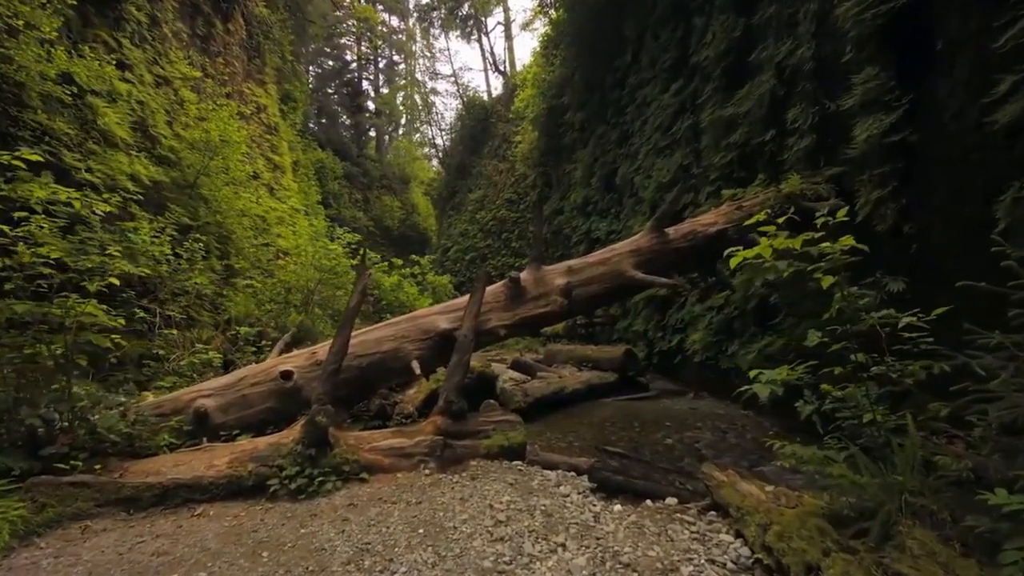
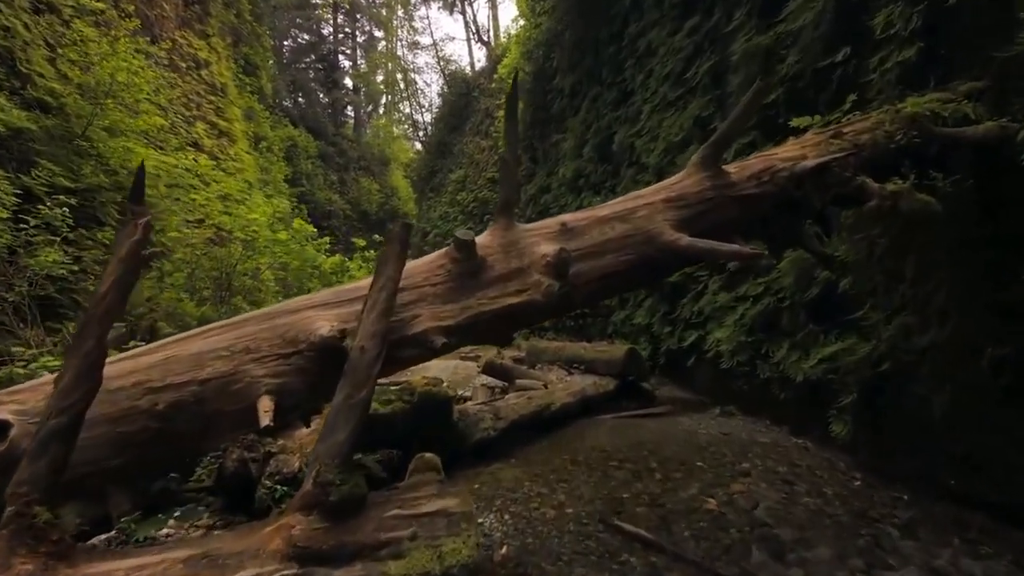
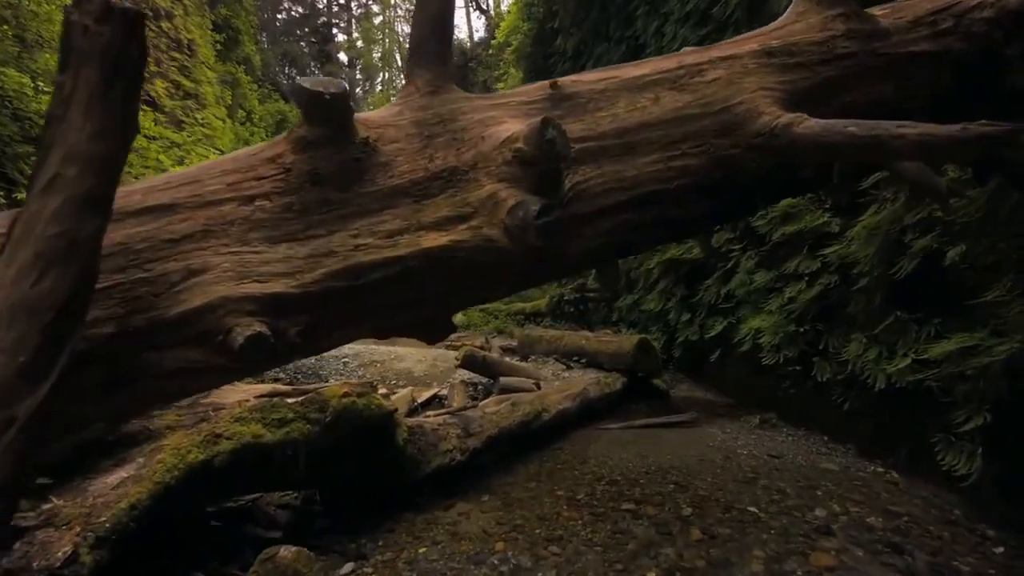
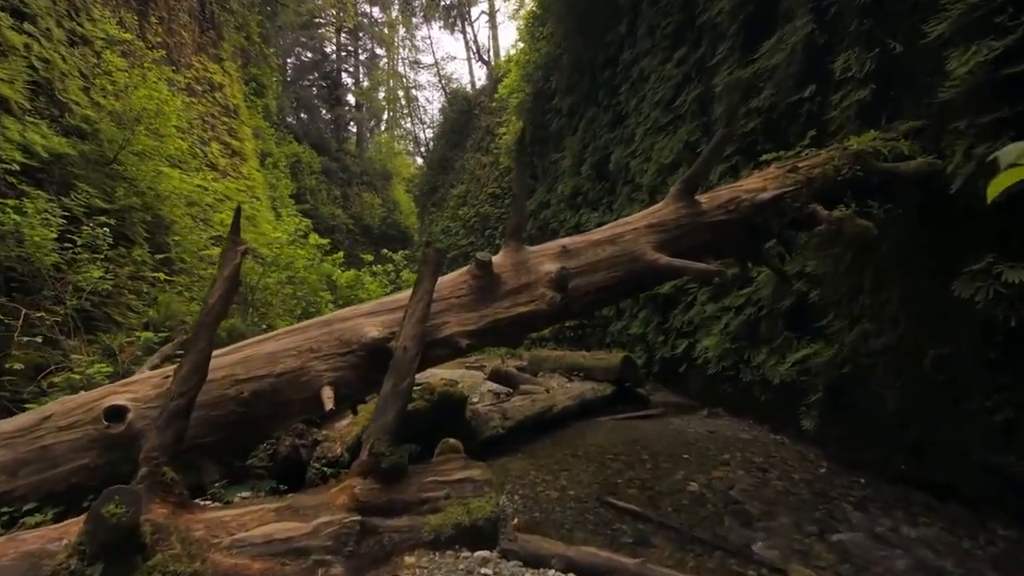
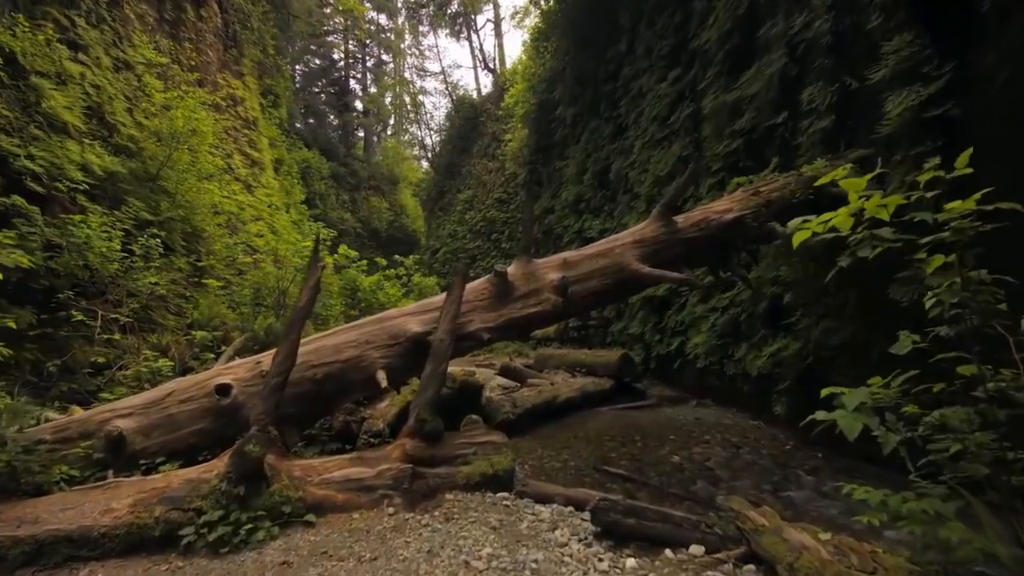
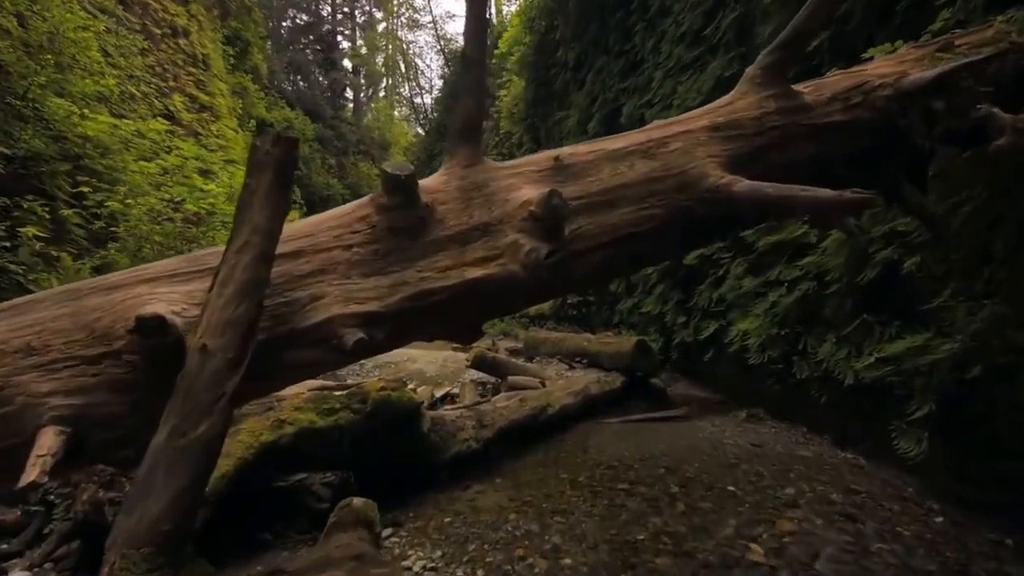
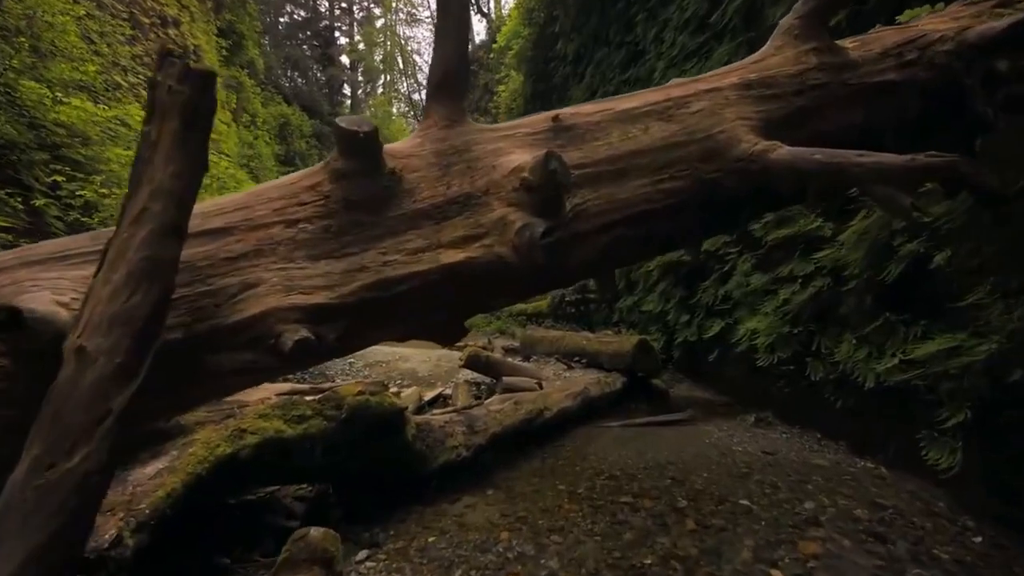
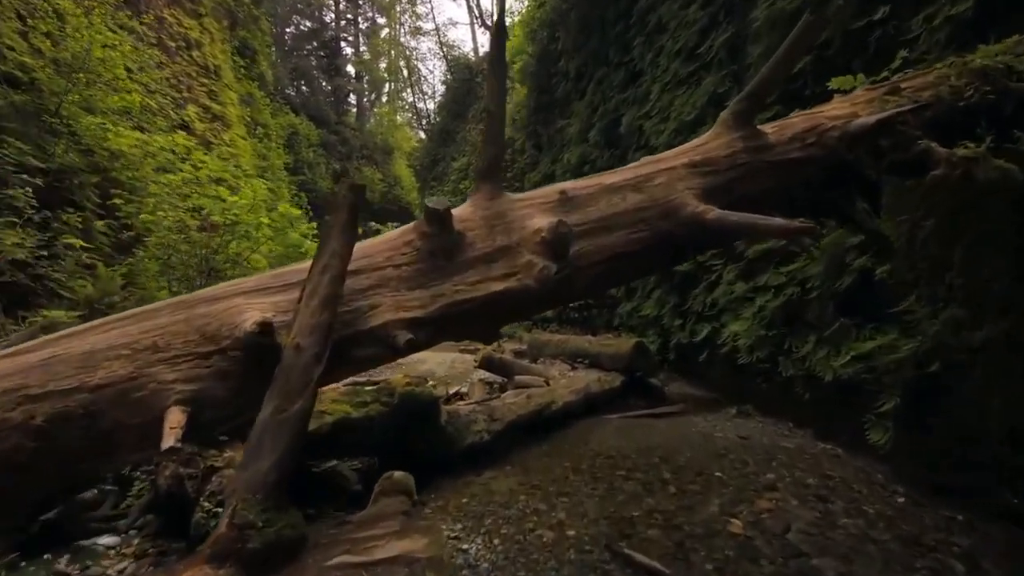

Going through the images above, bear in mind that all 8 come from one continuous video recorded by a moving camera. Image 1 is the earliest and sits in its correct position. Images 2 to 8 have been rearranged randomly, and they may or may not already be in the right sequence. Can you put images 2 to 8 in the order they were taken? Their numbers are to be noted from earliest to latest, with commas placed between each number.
5, 4, 2, 8, 6, 7, 3
